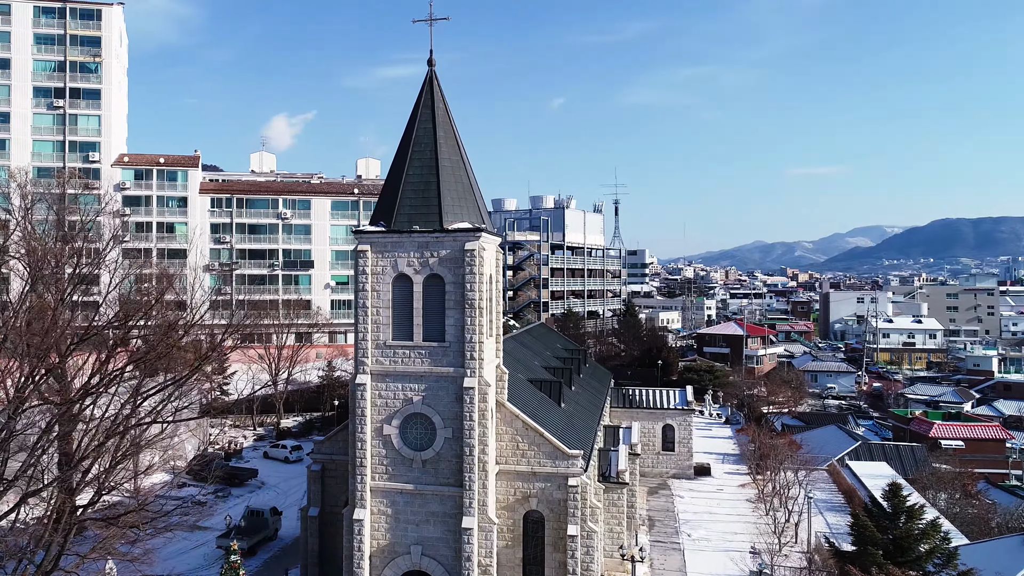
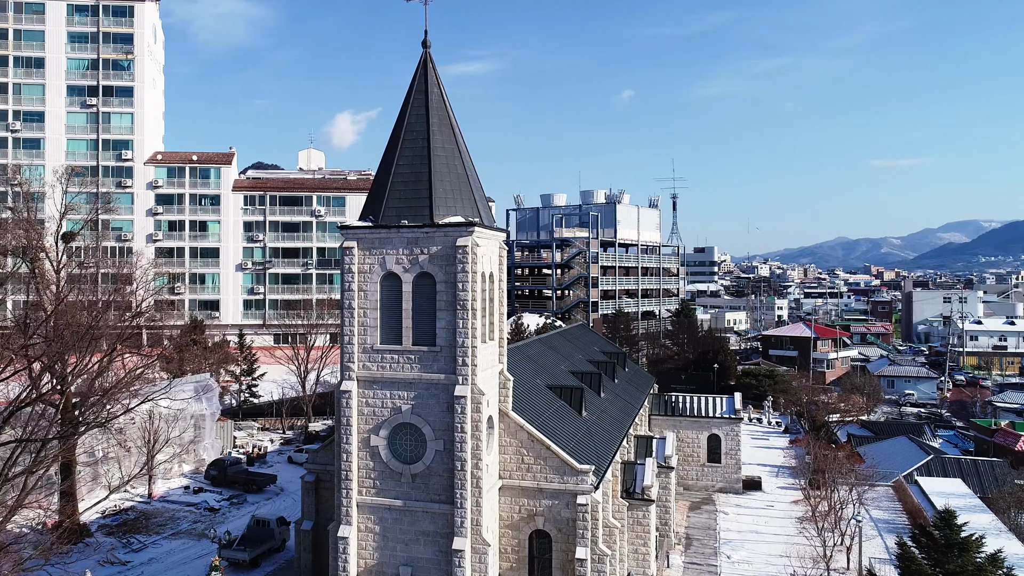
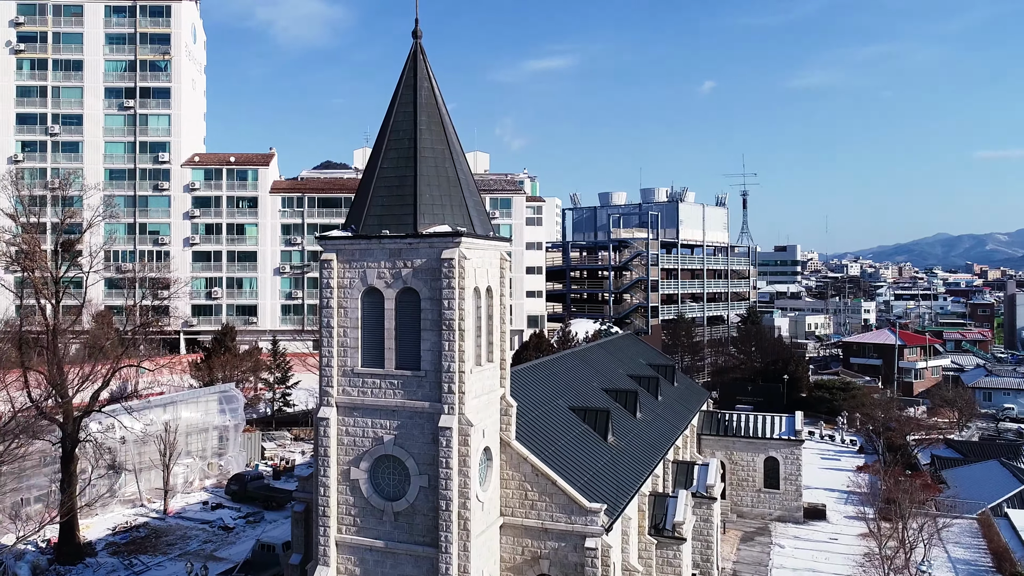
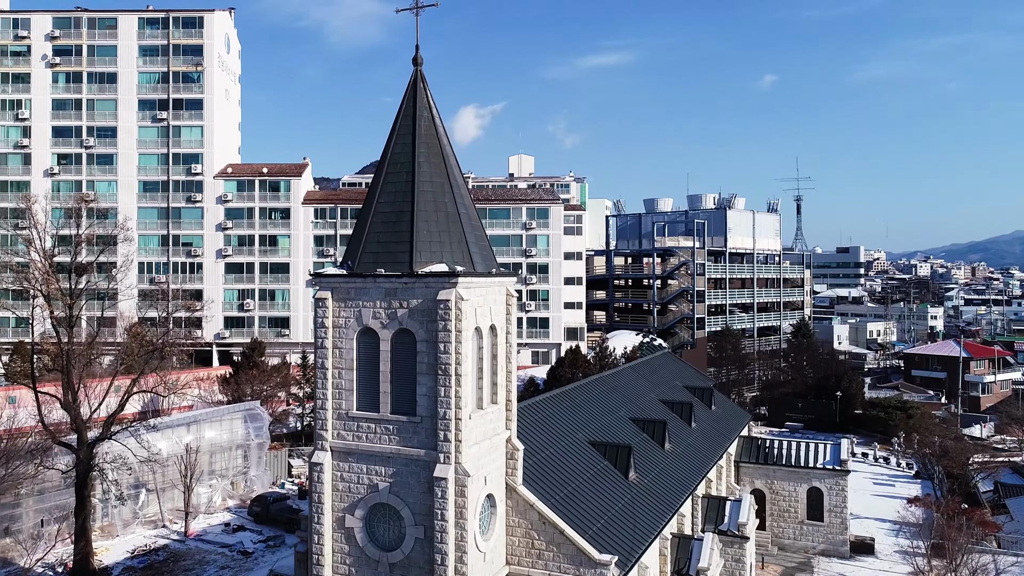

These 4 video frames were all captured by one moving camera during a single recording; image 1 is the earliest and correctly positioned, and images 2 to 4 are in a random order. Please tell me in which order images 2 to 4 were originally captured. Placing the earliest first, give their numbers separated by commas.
2, 3, 4
